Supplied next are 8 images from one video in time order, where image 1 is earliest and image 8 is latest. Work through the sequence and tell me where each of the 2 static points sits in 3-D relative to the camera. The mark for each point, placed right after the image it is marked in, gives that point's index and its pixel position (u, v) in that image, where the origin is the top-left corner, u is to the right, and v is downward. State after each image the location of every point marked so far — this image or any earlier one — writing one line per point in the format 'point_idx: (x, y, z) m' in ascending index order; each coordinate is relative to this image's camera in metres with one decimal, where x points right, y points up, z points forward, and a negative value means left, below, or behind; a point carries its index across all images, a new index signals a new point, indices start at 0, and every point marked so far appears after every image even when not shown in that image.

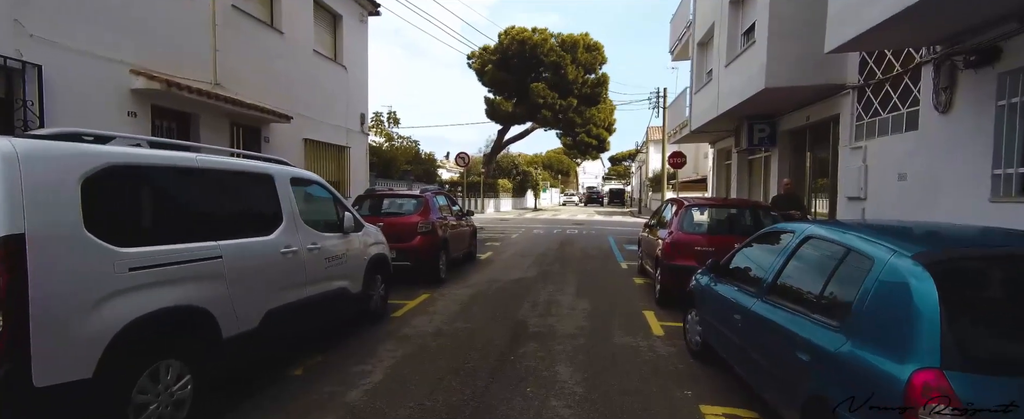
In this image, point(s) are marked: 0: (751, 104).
0: (+5.5, +2.4, +11.8) m
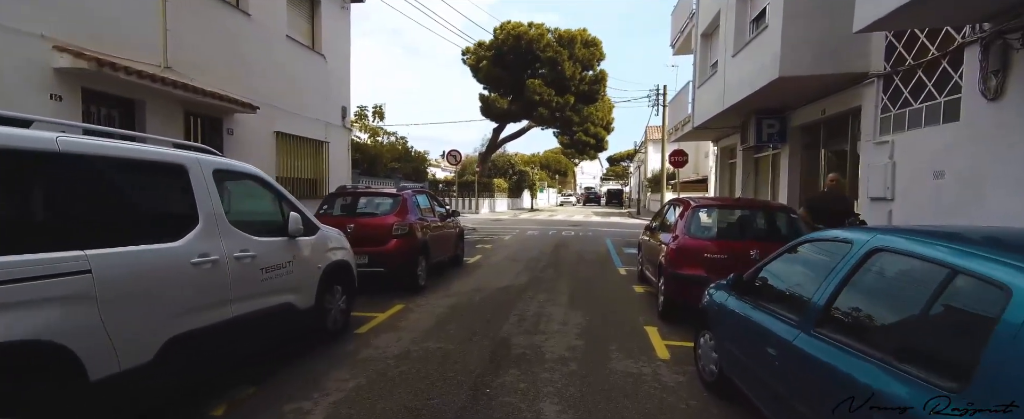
0: (+5.3, +2.4, +10.9) m
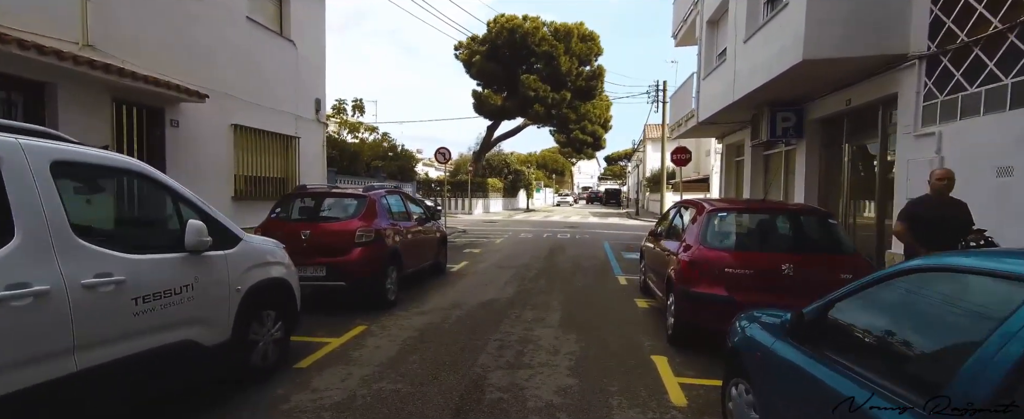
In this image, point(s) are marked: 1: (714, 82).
0: (+5.0, +2.3, +9.8) m
1: (+5.1, +3.2, +13.1) m
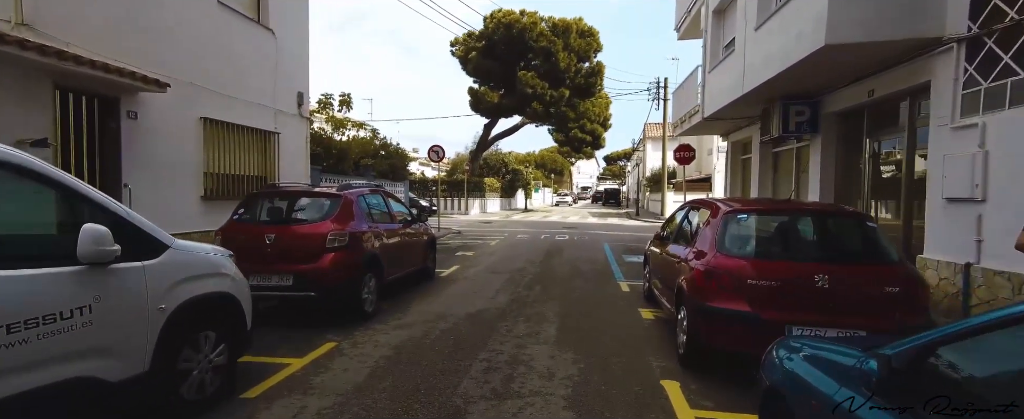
0: (+4.9, +2.3, +9.0) m
1: (+5.0, +3.2, +12.4) m
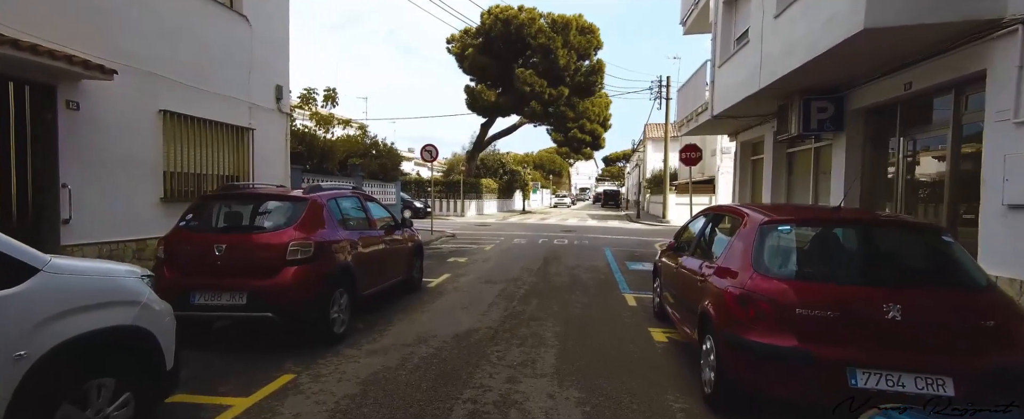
0: (+4.8, +2.2, +8.2) m
1: (+4.9, +3.1, +11.5) m
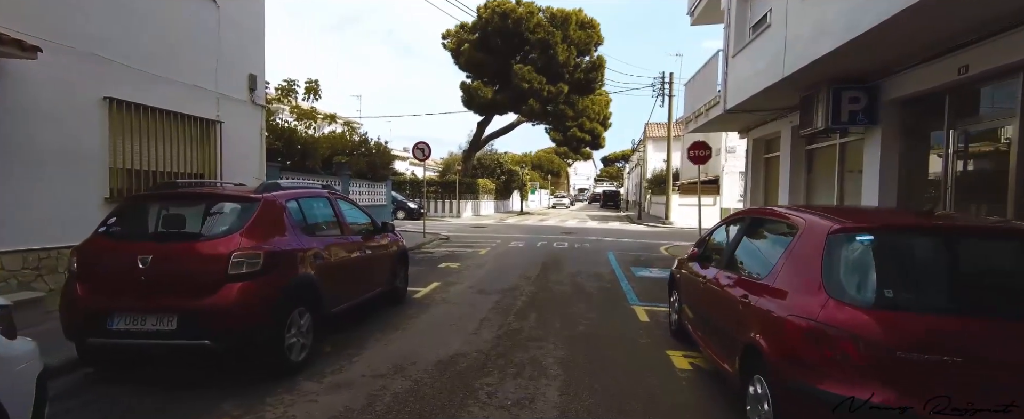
0: (+4.8, +2.2, +7.2) m
1: (+4.8, +3.1, +10.5) m
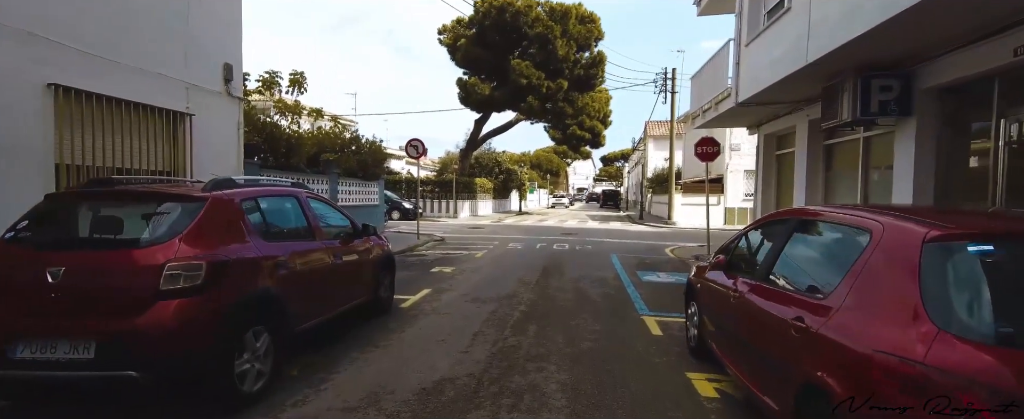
0: (+4.7, +2.2, +6.4) m
1: (+4.8, +3.1, +9.8) m
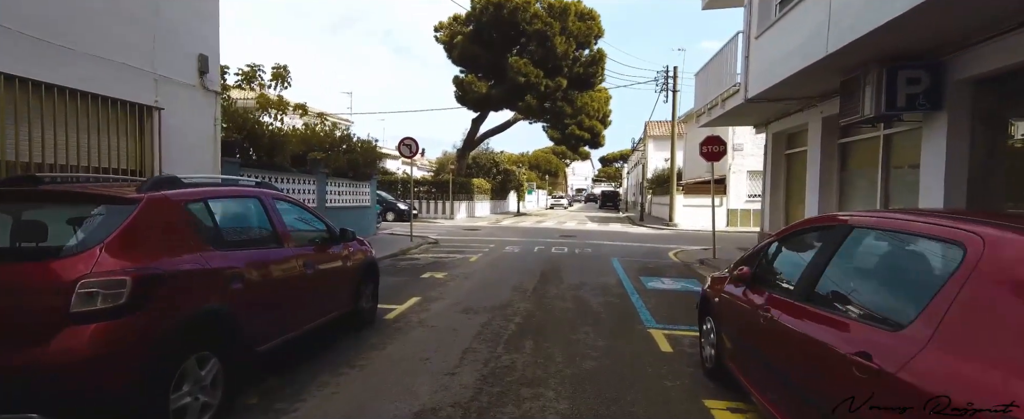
0: (+4.6, +2.2, +5.8) m
1: (+4.7, +3.1, +9.1) m
